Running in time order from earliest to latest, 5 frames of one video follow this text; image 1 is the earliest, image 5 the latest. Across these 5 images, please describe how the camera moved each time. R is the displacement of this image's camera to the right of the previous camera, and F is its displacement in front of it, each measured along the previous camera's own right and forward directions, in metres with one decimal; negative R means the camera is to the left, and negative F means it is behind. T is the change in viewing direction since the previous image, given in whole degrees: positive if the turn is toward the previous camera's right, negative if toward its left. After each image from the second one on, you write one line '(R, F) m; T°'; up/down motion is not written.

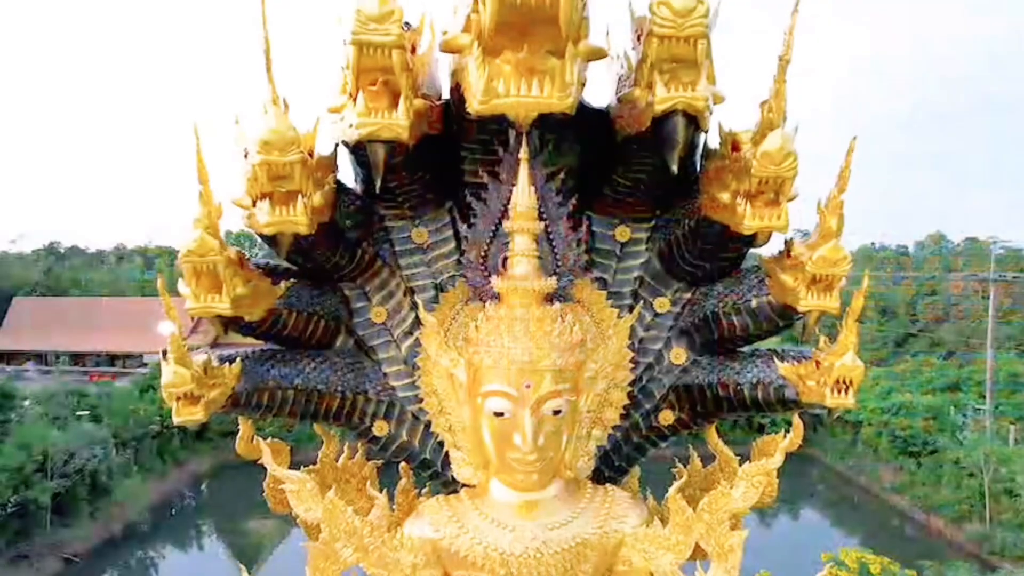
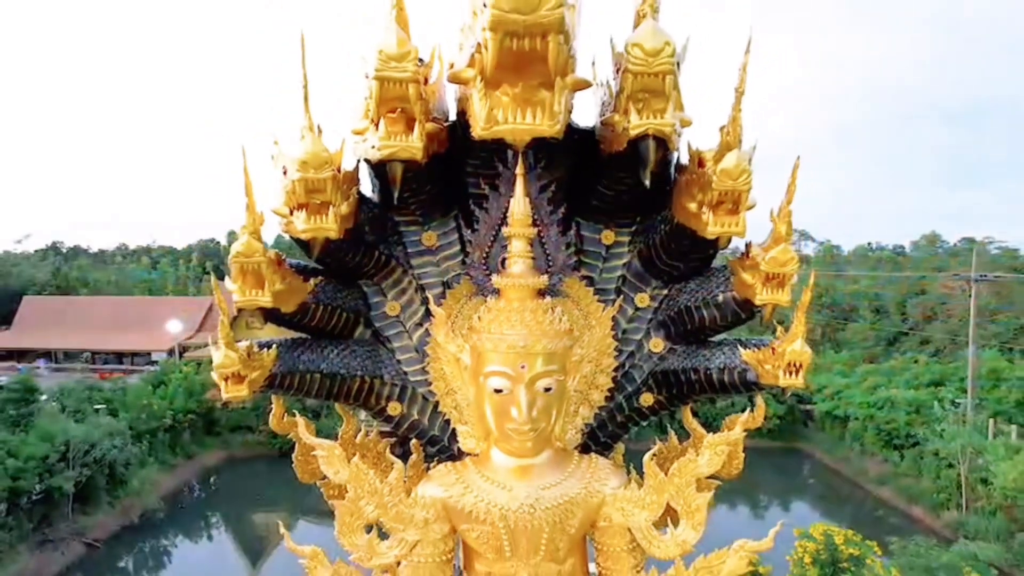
(0.0, -0.4) m; 0°
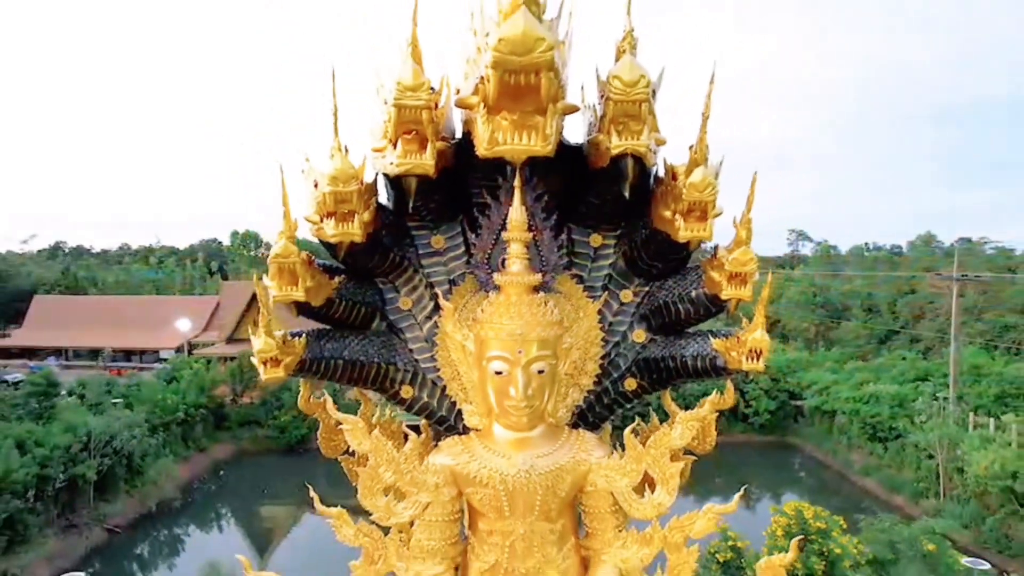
(0.0, -0.4) m; 0°
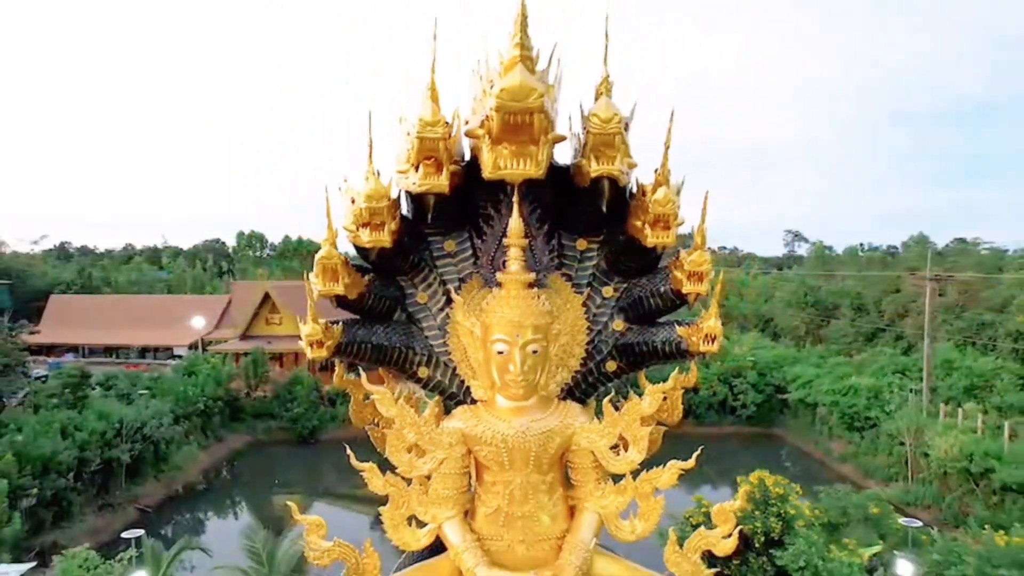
(0.0, -0.6) m; 0°
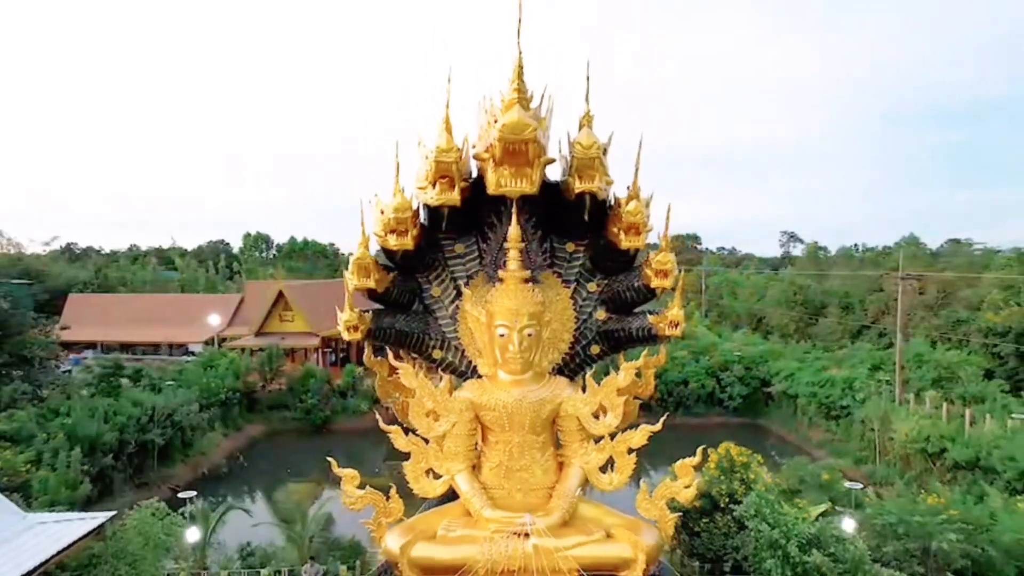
(0.0, -0.8) m; 0°
